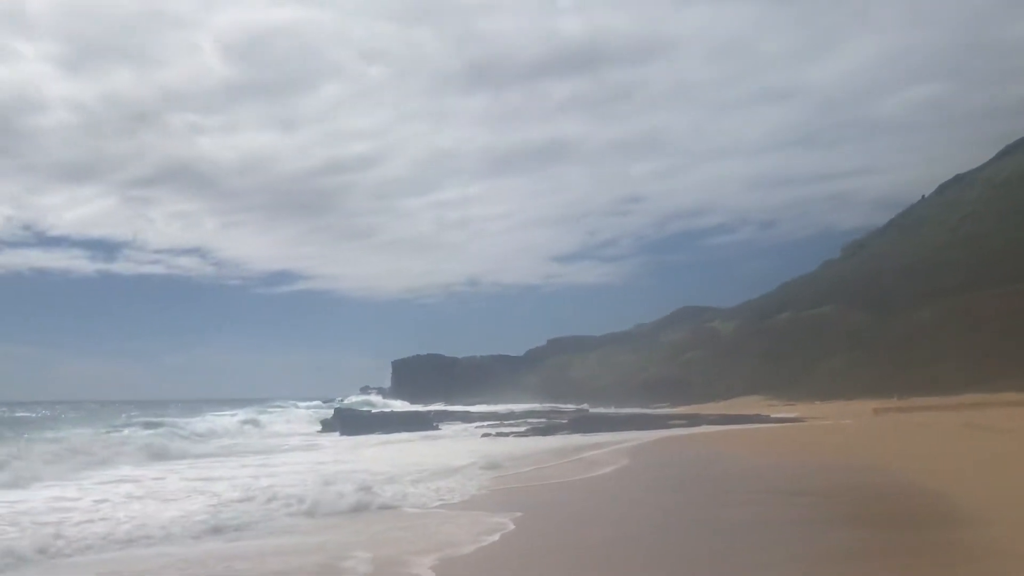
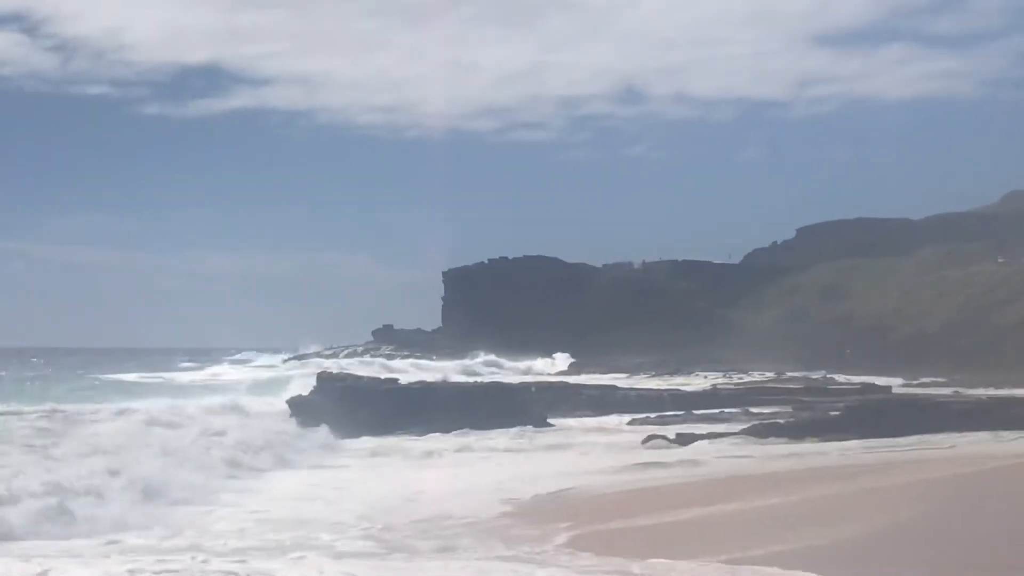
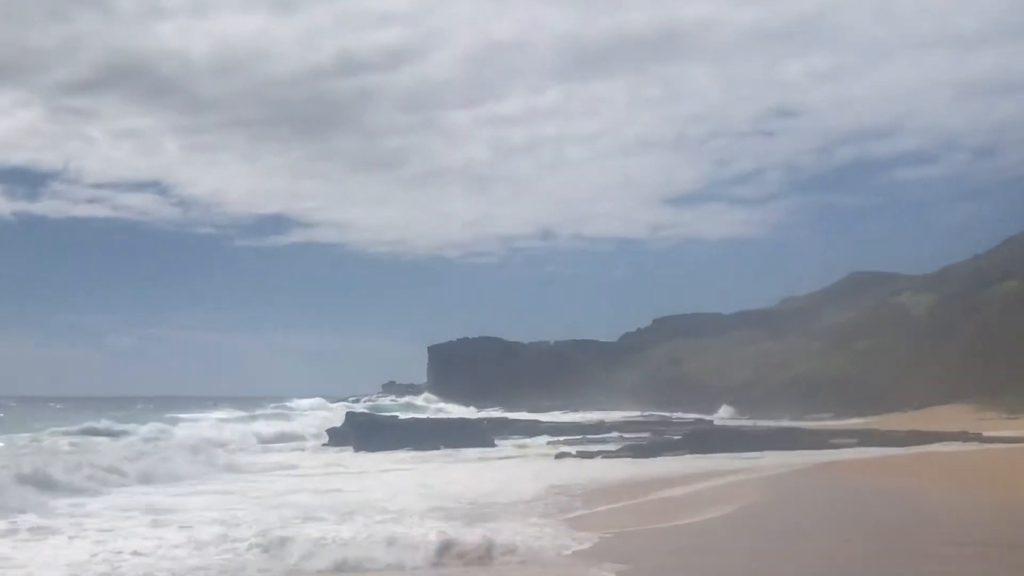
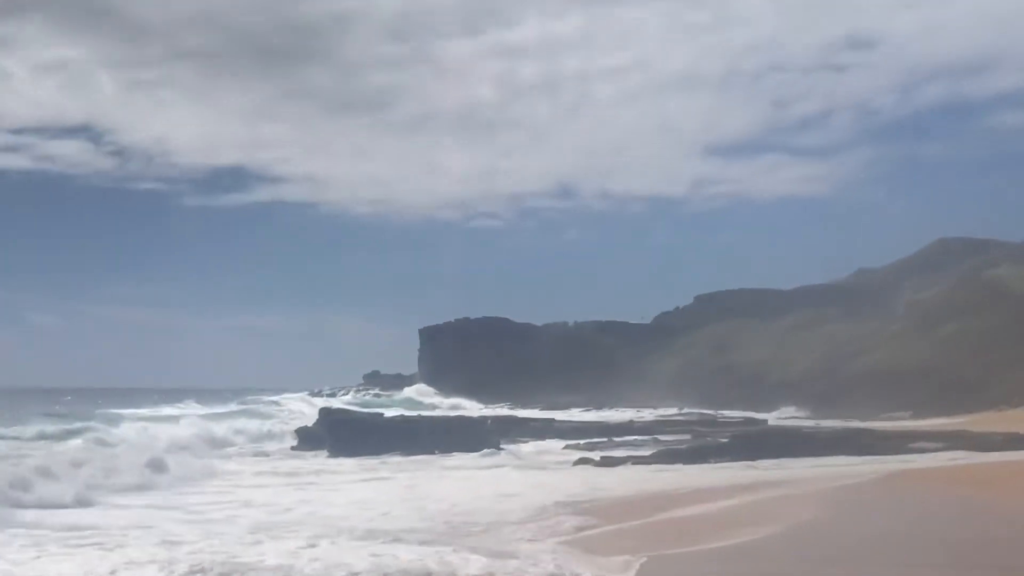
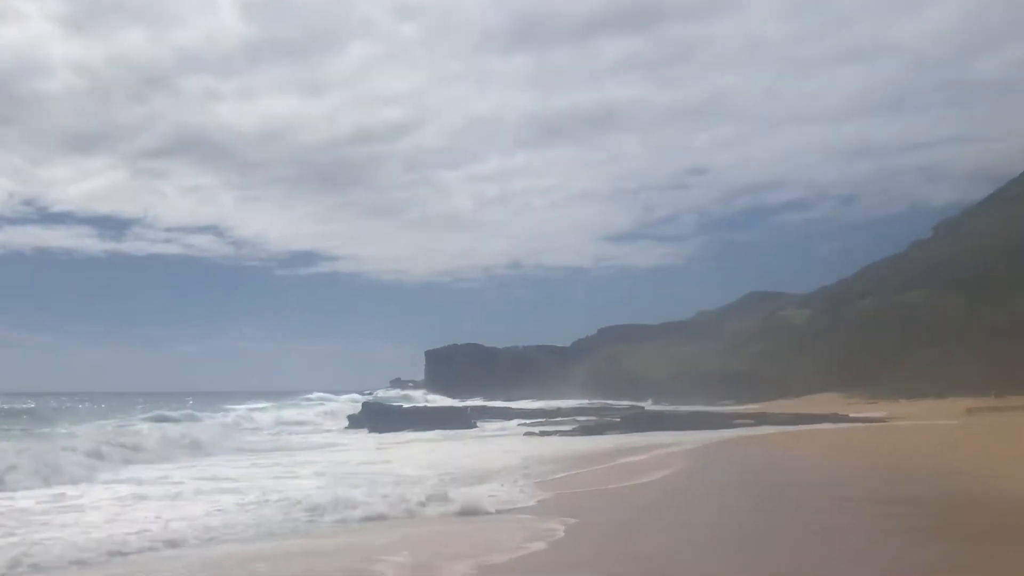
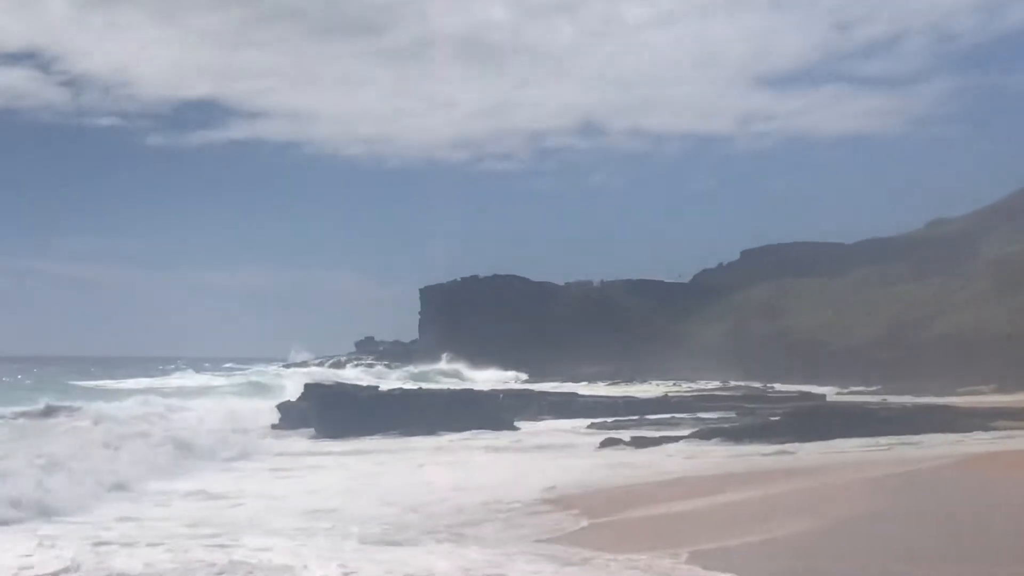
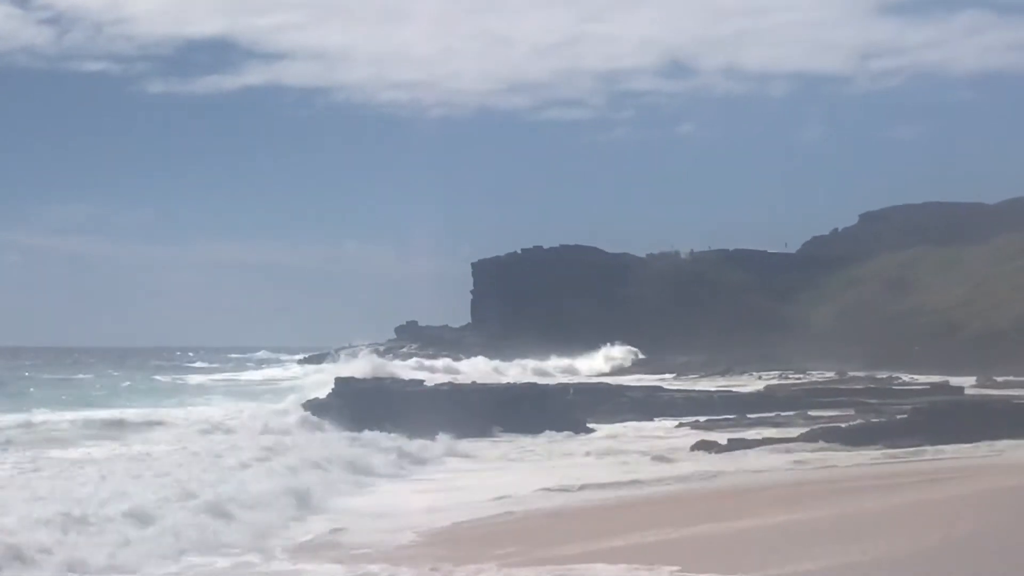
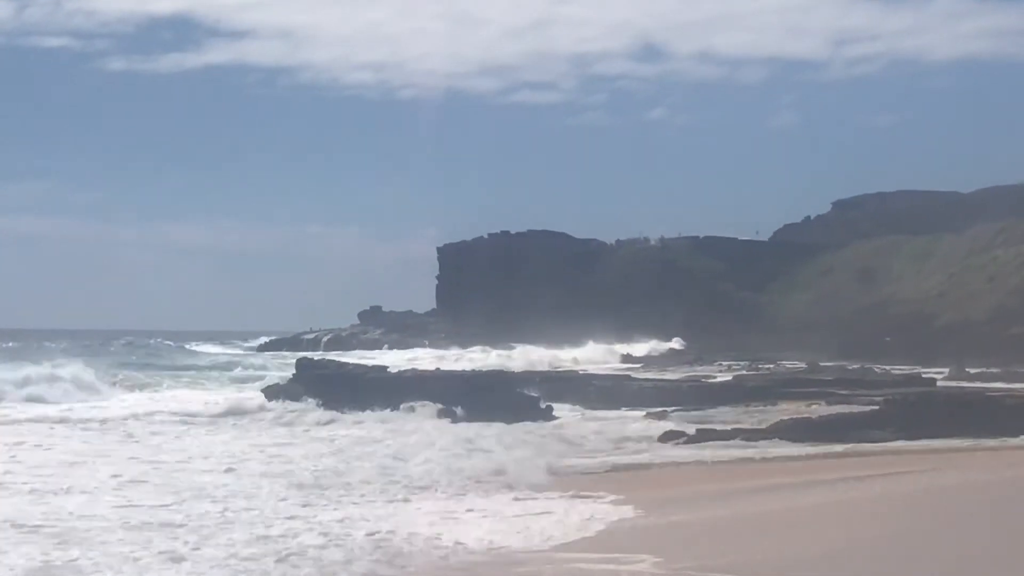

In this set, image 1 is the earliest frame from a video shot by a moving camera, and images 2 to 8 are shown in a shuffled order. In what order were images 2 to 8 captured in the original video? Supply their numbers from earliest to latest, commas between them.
5, 3, 4, 6, 2, 7, 8
